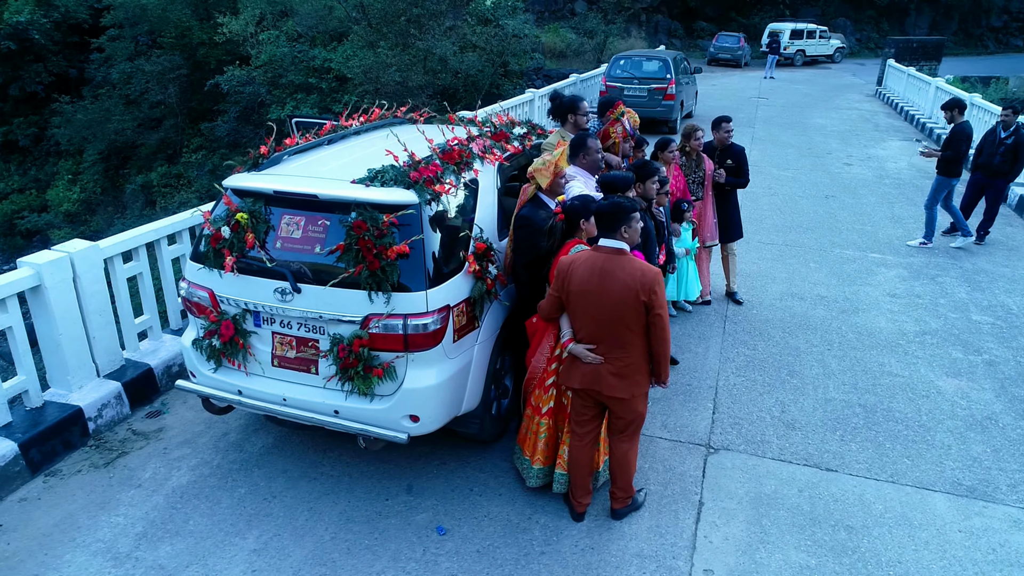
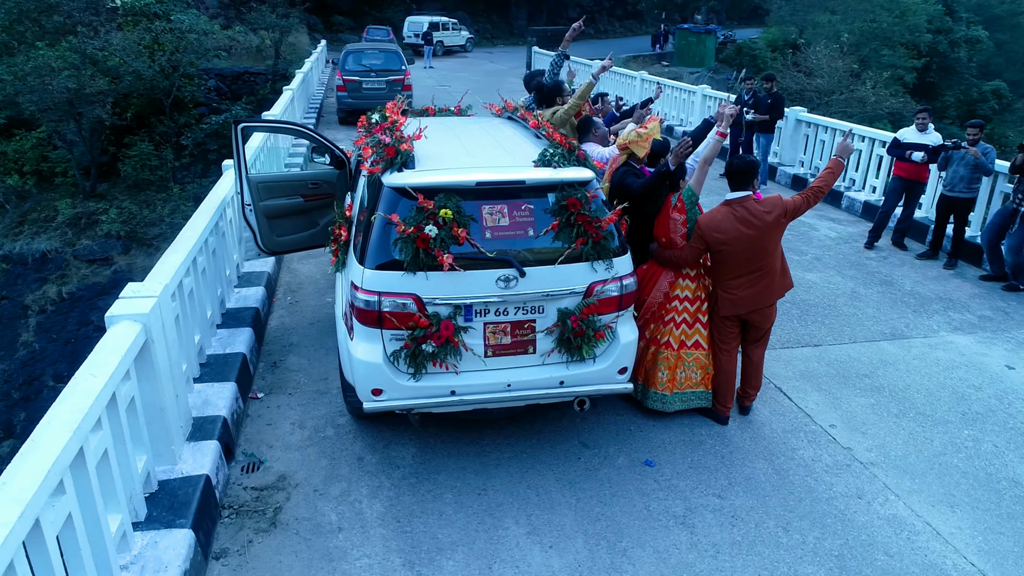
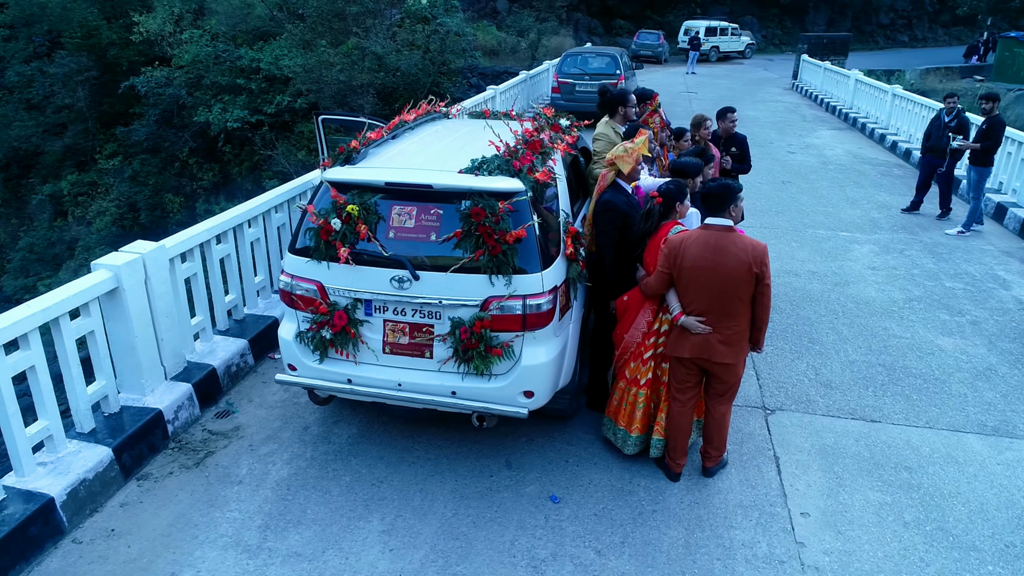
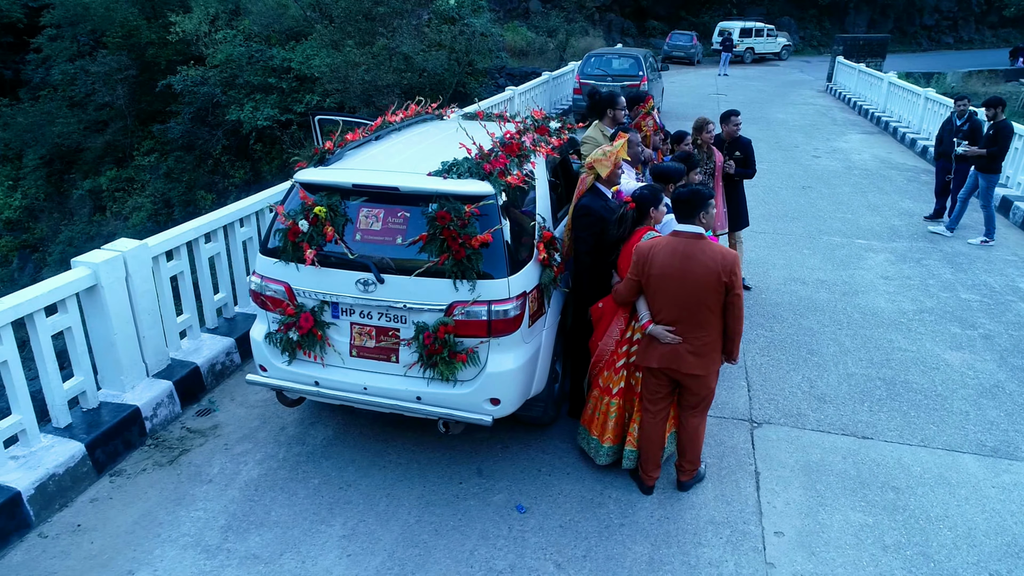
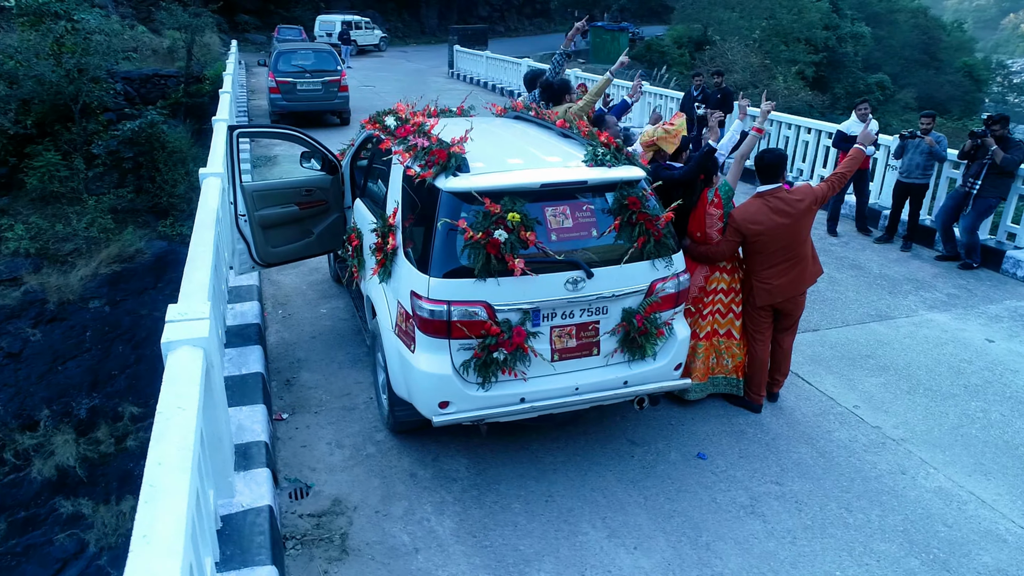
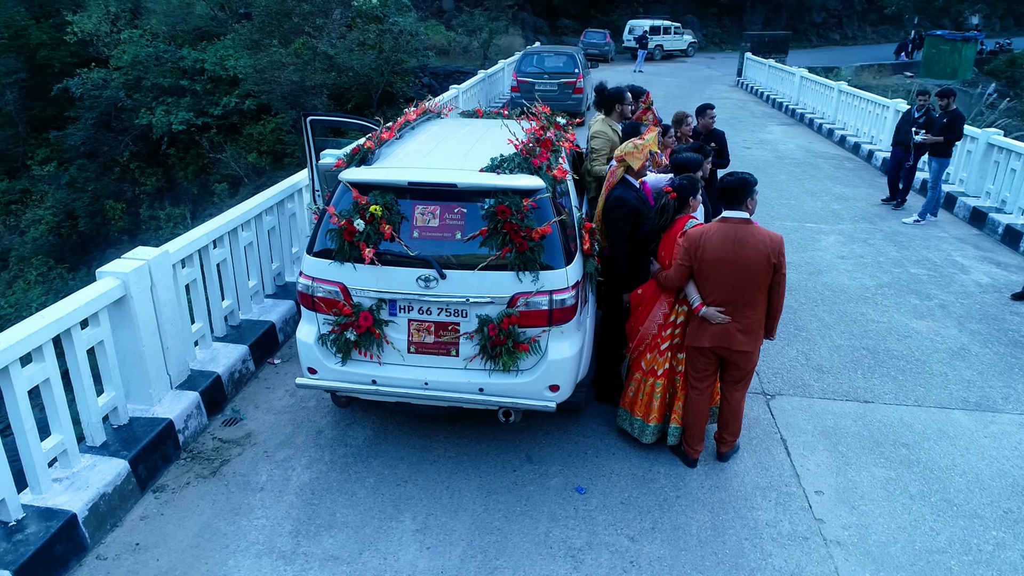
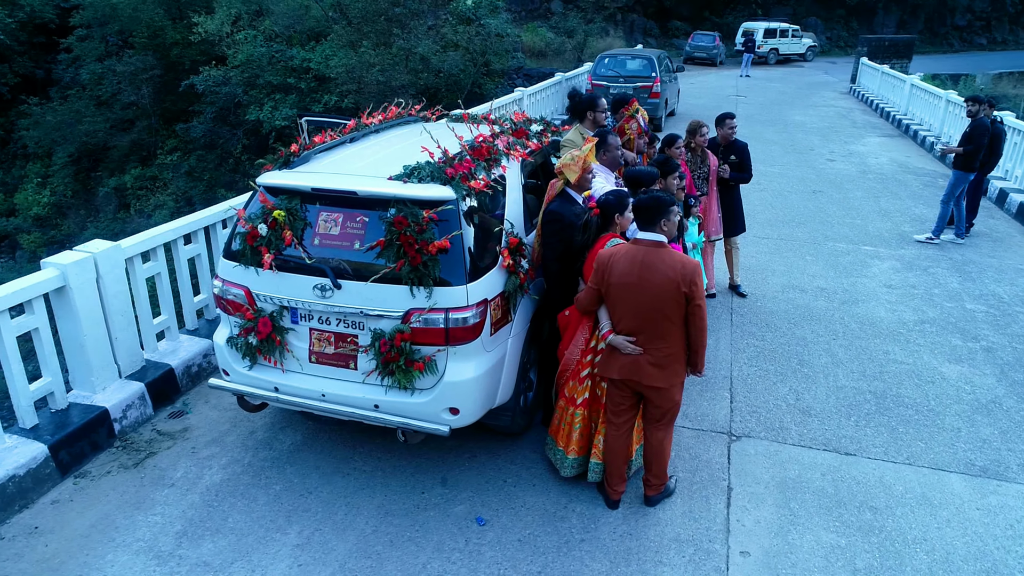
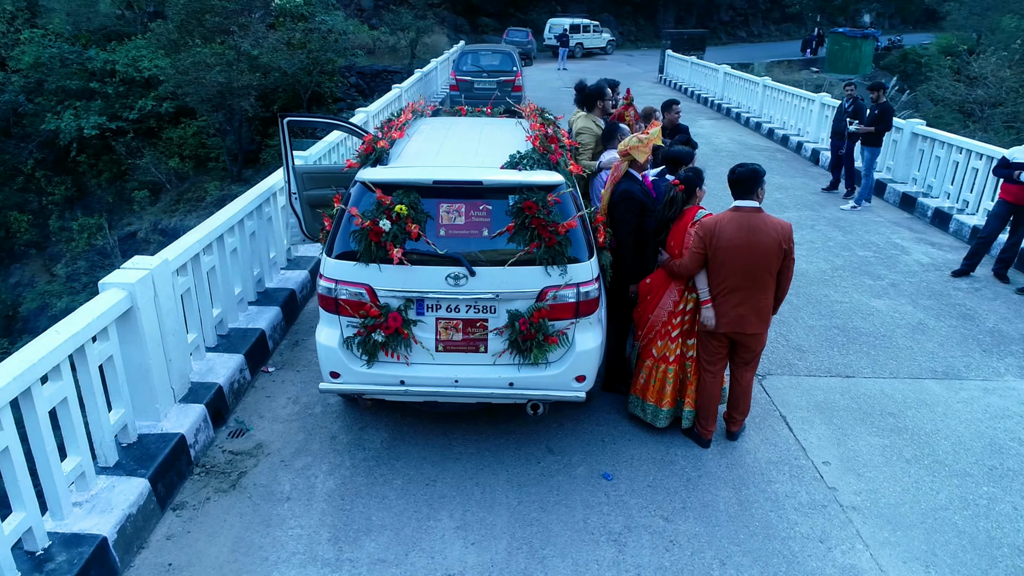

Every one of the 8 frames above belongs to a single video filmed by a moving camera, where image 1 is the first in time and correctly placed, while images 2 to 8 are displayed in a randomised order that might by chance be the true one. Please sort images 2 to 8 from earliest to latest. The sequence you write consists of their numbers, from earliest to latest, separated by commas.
7, 4, 3, 6, 8, 2, 5
